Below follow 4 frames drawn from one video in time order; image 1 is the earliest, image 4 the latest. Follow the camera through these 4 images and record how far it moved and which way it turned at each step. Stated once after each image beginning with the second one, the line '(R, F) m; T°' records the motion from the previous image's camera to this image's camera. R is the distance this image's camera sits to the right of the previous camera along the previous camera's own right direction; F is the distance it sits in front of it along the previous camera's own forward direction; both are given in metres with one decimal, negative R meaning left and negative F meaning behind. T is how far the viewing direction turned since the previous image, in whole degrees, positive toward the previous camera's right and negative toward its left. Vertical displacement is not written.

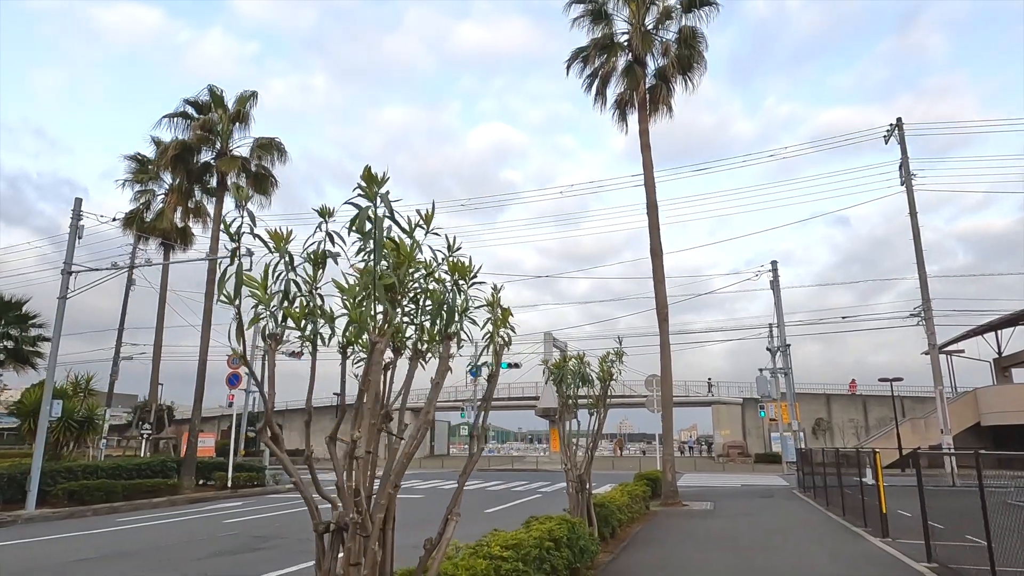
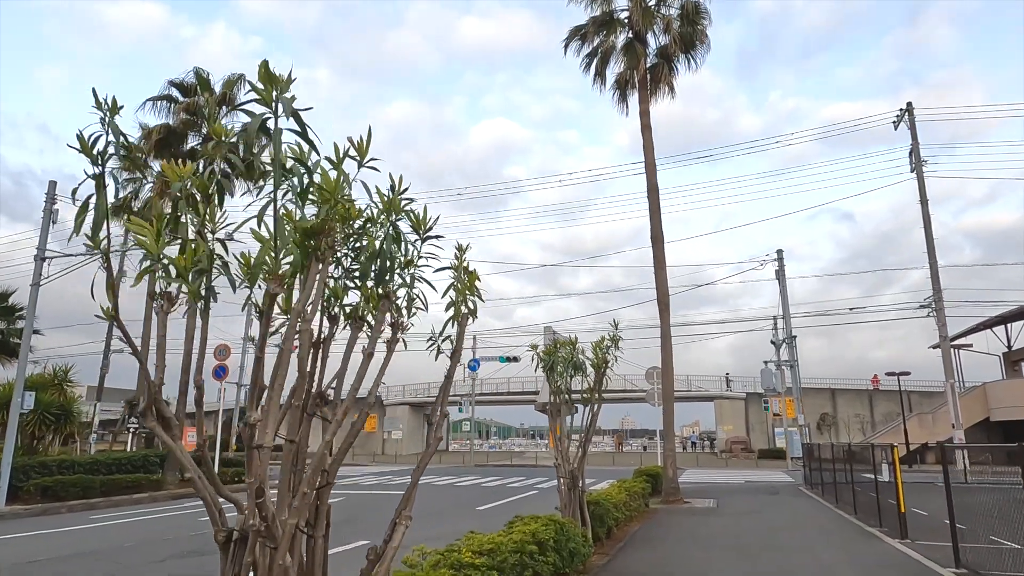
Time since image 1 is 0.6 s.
(+0.2, +0.7) m; 0°
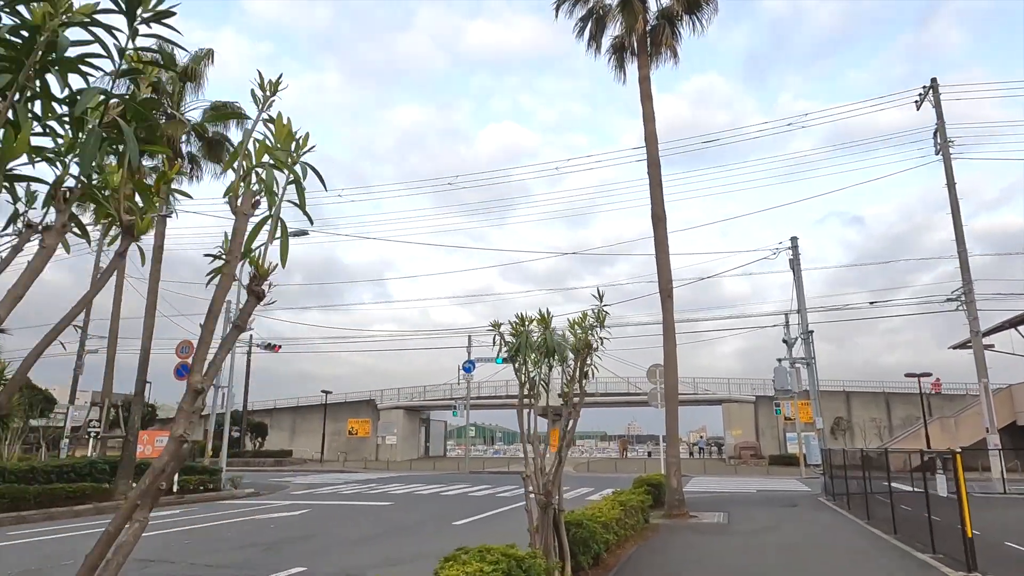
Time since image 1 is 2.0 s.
(+0.5, +1.8) m; -1°
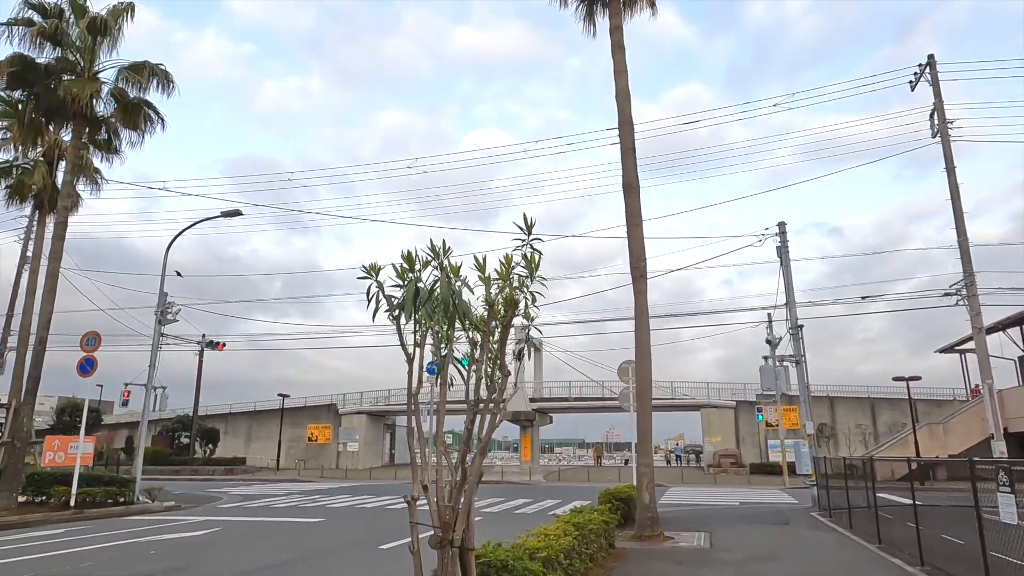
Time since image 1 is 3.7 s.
(+0.6, +2.2) m; +2°
